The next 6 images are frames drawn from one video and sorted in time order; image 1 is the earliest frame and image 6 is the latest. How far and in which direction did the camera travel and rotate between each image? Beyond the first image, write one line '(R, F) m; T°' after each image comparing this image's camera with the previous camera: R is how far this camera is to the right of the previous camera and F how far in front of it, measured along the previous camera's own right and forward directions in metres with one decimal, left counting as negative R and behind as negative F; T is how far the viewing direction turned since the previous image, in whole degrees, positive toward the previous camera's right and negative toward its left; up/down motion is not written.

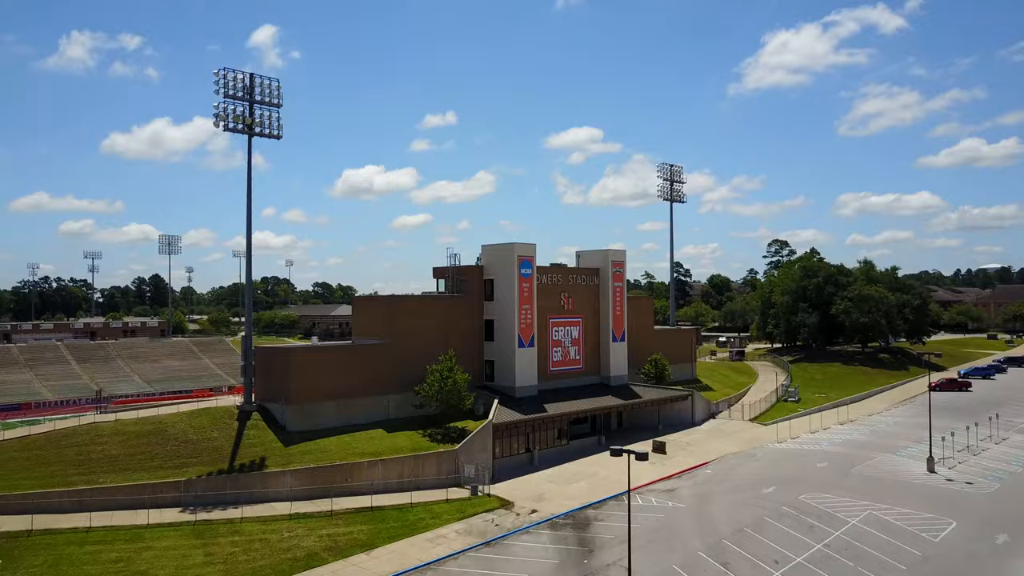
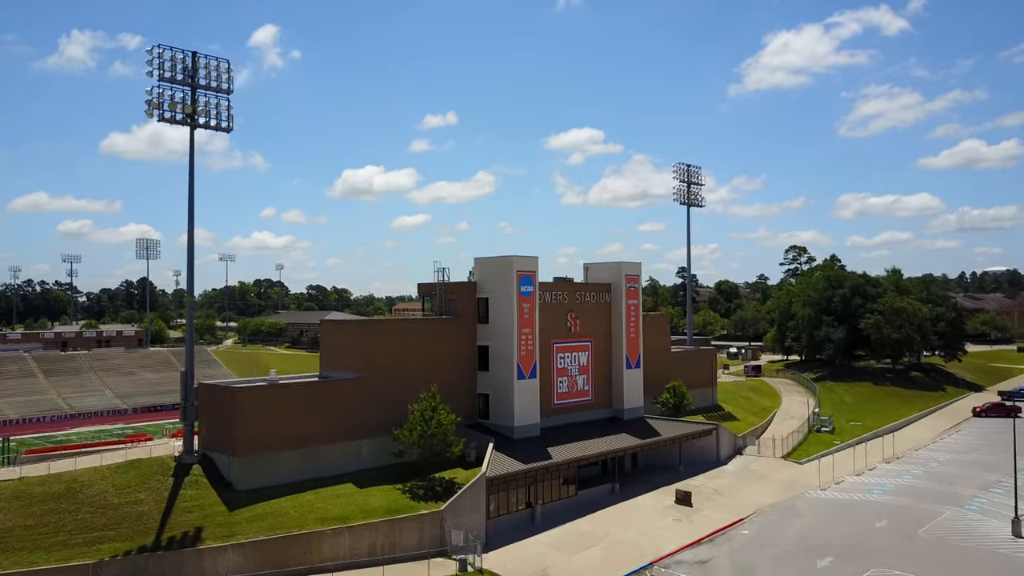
(+0.1, +7.0) m; 0°
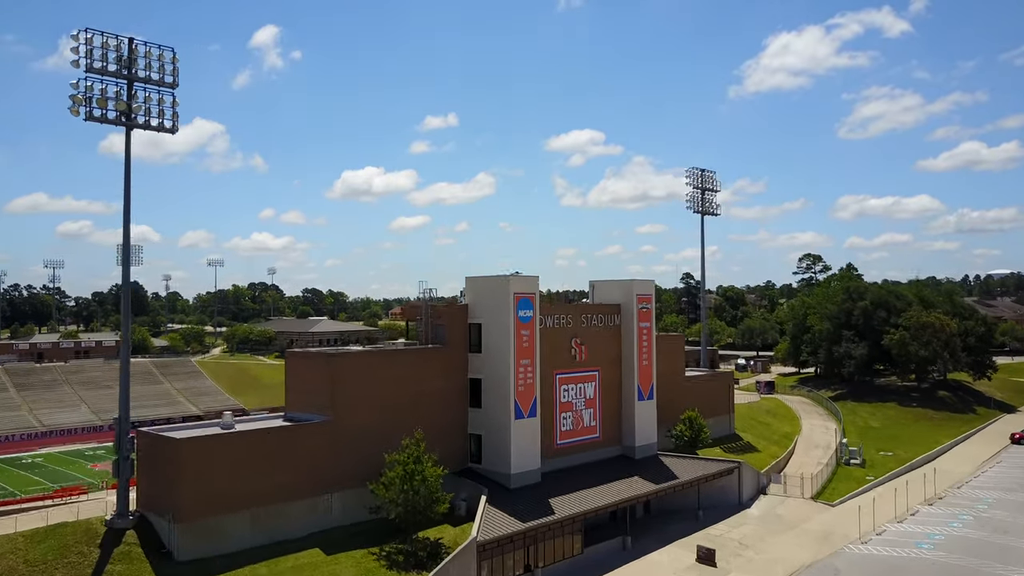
(+0.1, +5.2) m; 0°
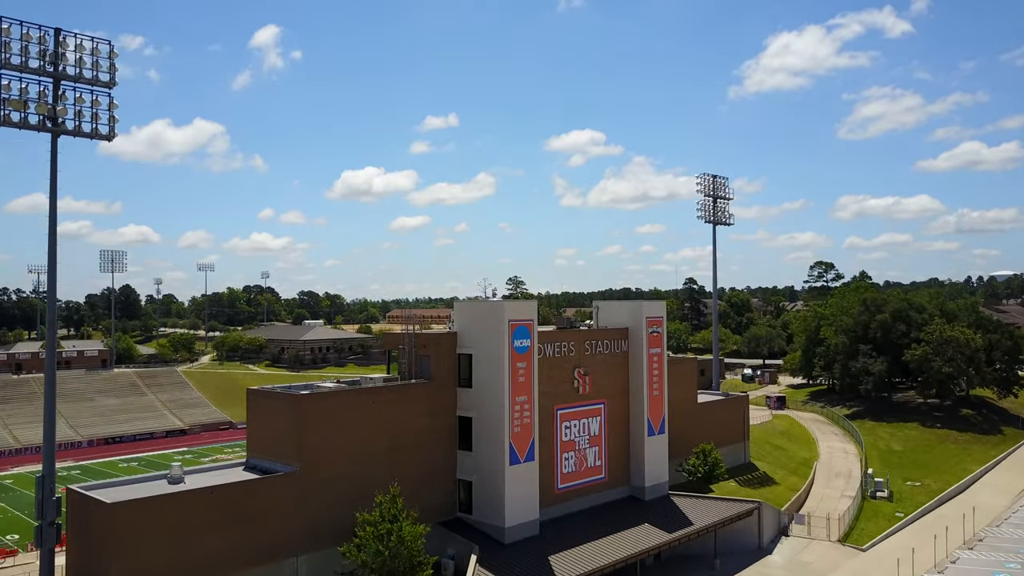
(+0.2, +4.1) m; 0°
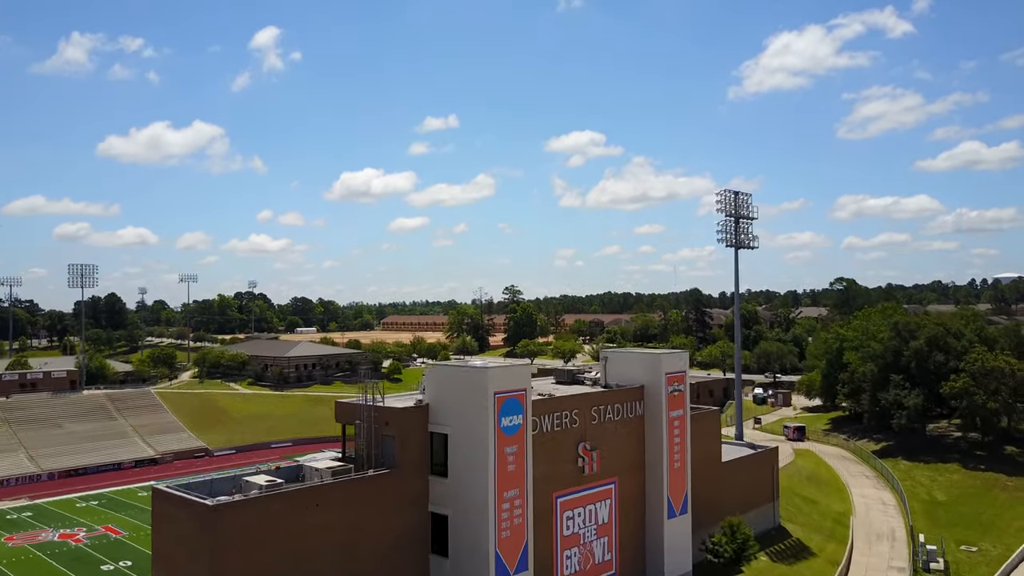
(+0.4, +6.6) m; 0°
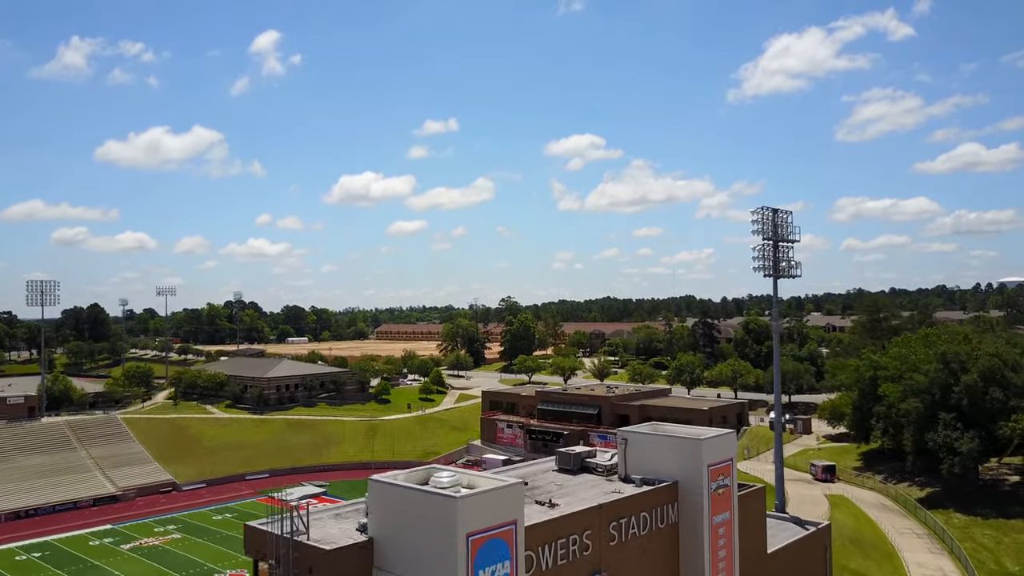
(+0.4, +7.8) m; 0°
